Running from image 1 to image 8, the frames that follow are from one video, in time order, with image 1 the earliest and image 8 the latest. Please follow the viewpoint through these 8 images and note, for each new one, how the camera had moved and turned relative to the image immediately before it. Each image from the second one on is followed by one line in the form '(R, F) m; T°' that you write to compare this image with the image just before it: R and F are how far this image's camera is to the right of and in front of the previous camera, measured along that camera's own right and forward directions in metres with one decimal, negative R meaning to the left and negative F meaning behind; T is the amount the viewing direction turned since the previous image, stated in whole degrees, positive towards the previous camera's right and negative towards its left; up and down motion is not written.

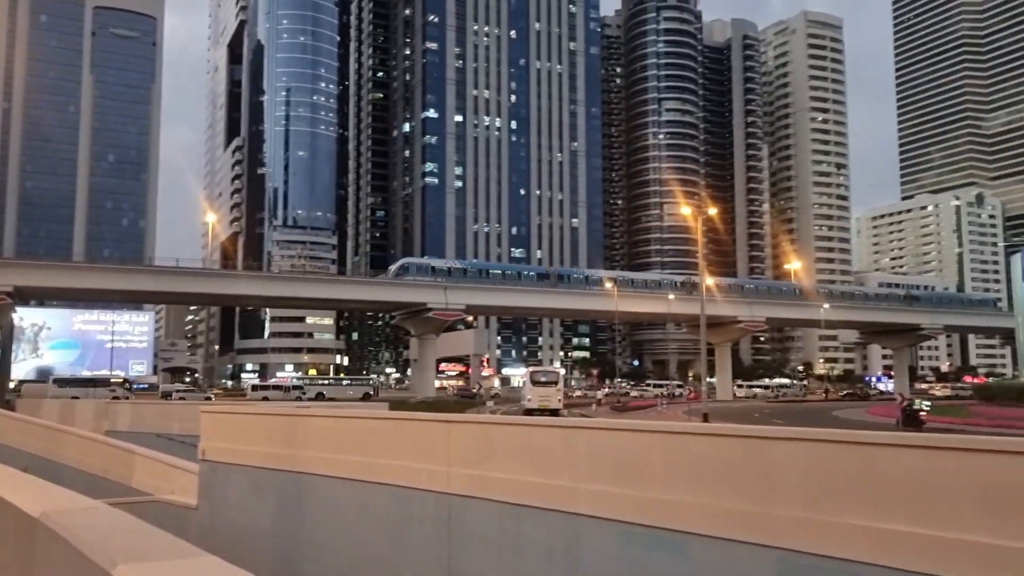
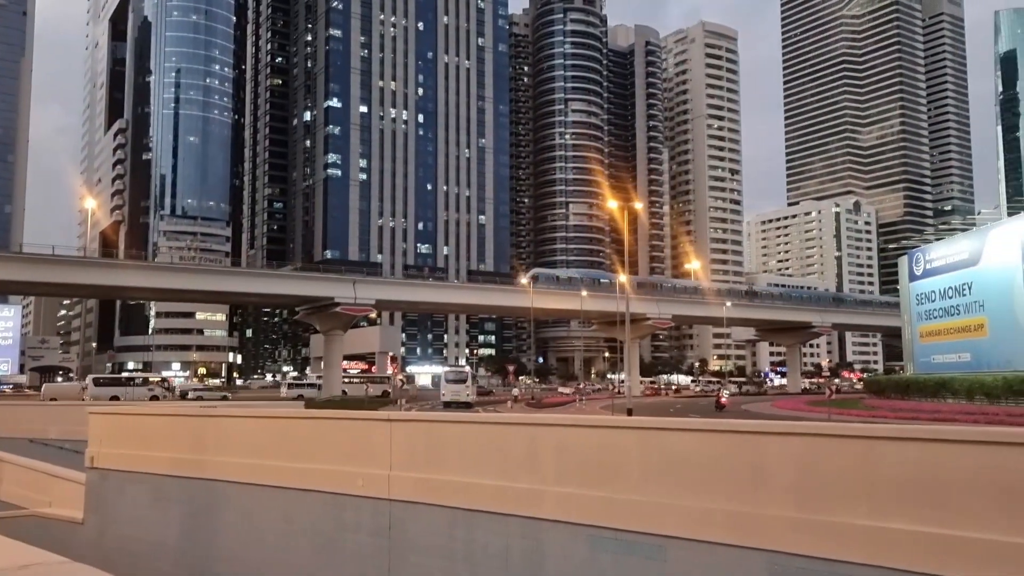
(-0.8, +1.1) m; +8°
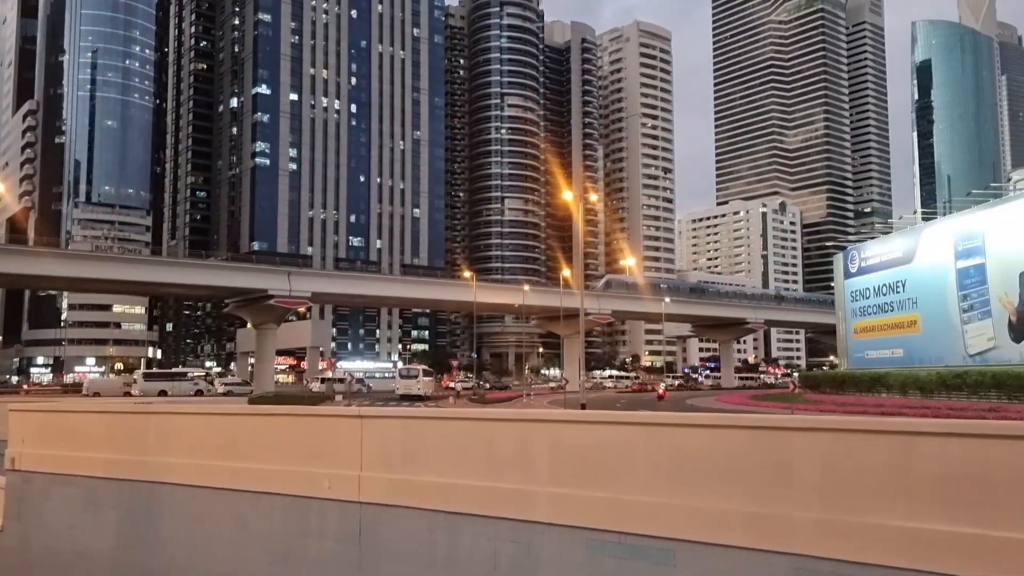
(-0.8, +0.9) m; +5°
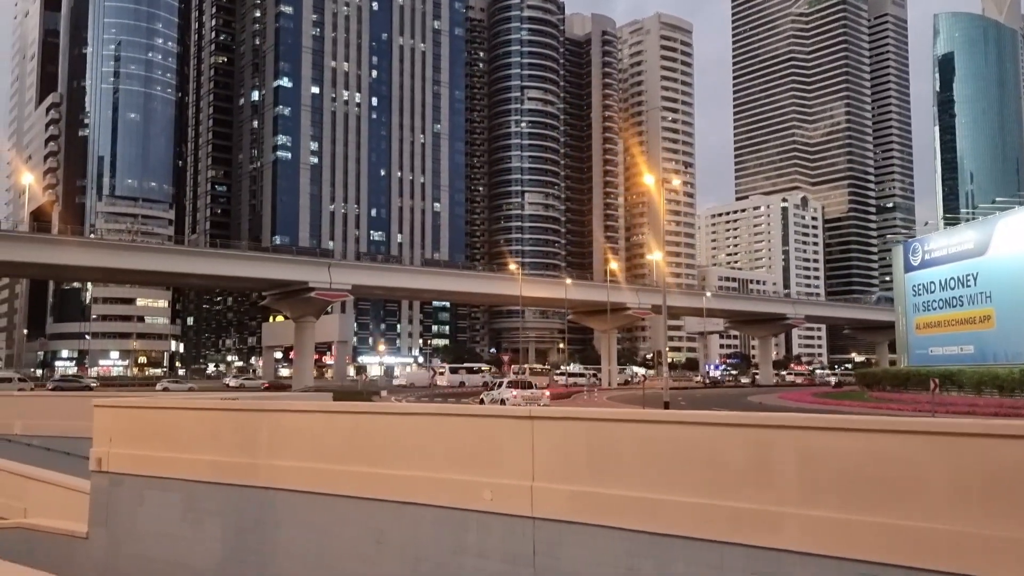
(-2.4, +1.4) m; -1°
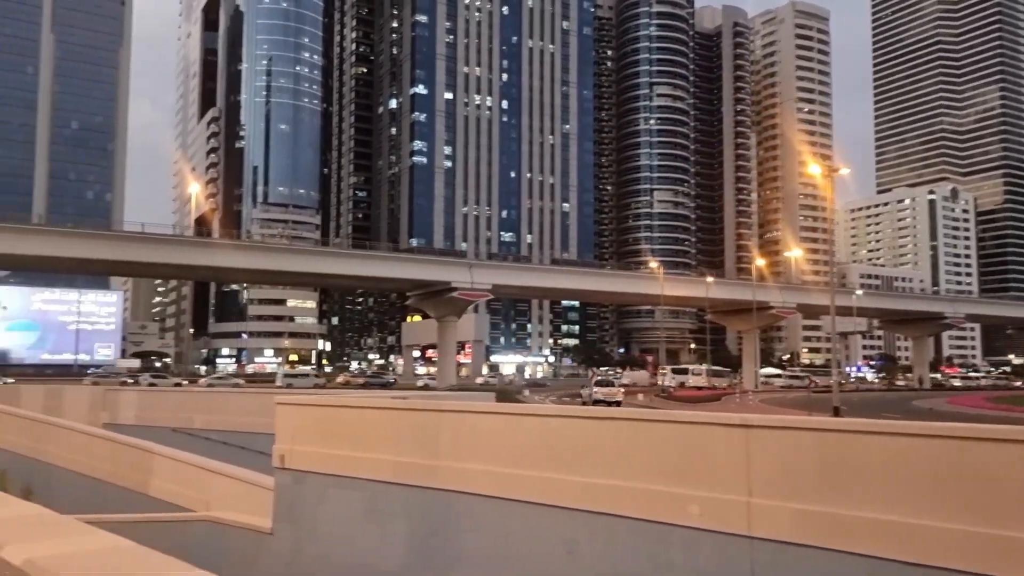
(-1.0, +0.6) m; -9°
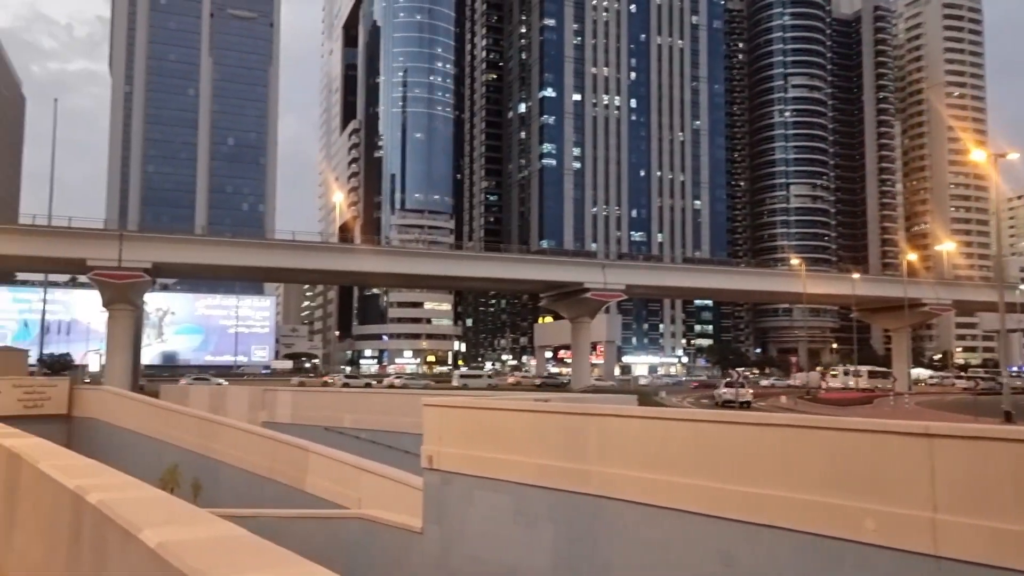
(-0.3, +0.3) m; -10°
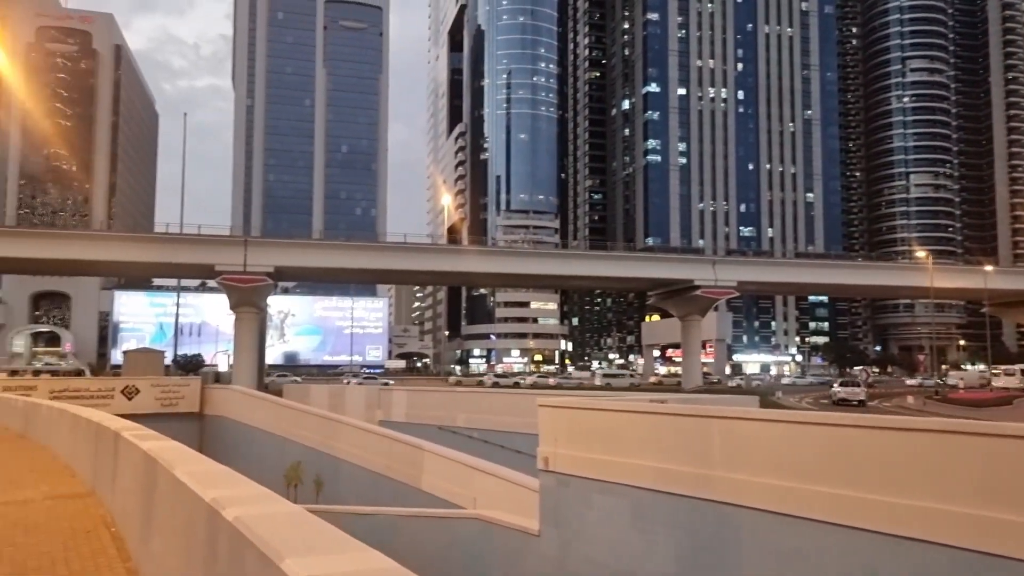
(-0.2, +0.3) m; -8°
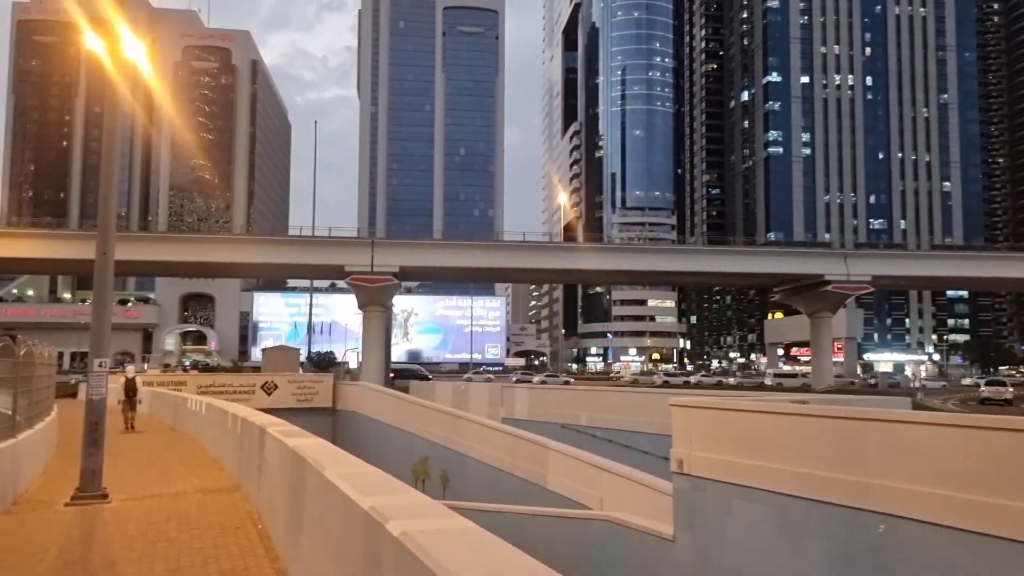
(-0.3, +0.2) m; -9°
